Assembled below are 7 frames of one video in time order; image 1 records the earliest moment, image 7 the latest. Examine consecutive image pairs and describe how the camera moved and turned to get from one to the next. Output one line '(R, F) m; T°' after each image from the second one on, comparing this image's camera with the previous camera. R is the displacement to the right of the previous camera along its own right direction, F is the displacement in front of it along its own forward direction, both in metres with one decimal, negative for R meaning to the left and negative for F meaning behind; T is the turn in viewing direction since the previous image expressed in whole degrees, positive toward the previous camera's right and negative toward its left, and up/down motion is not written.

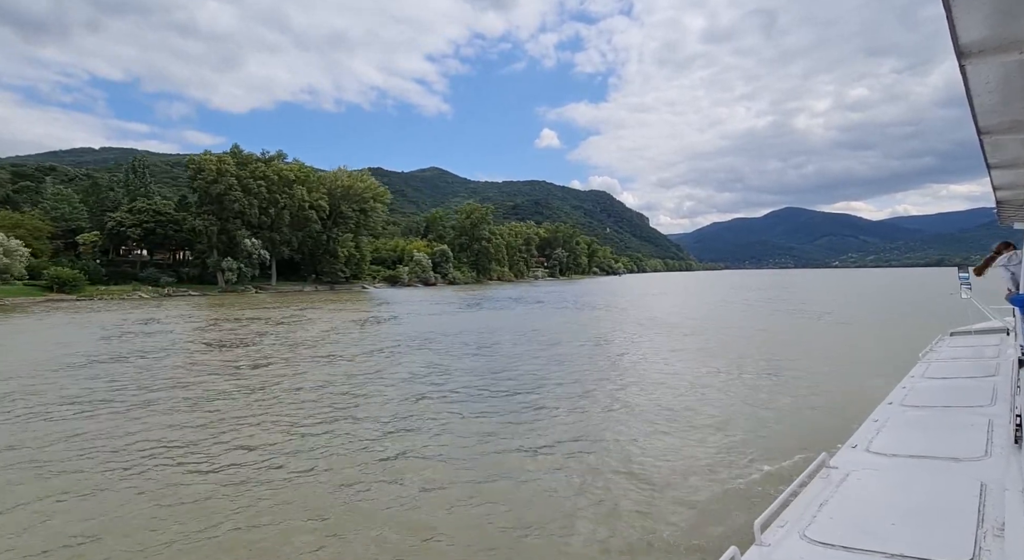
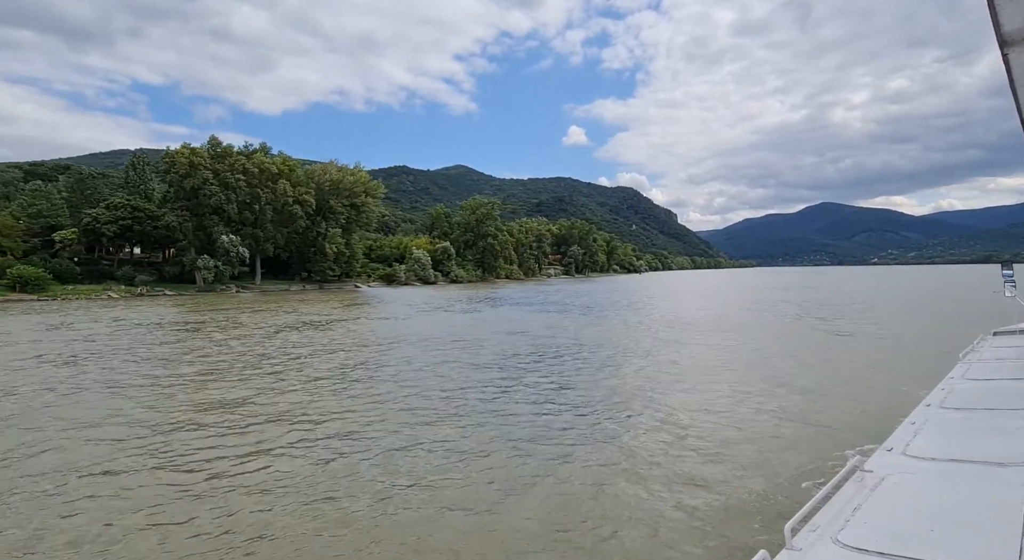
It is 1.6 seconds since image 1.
(+1.8, +2.2) m; -3°
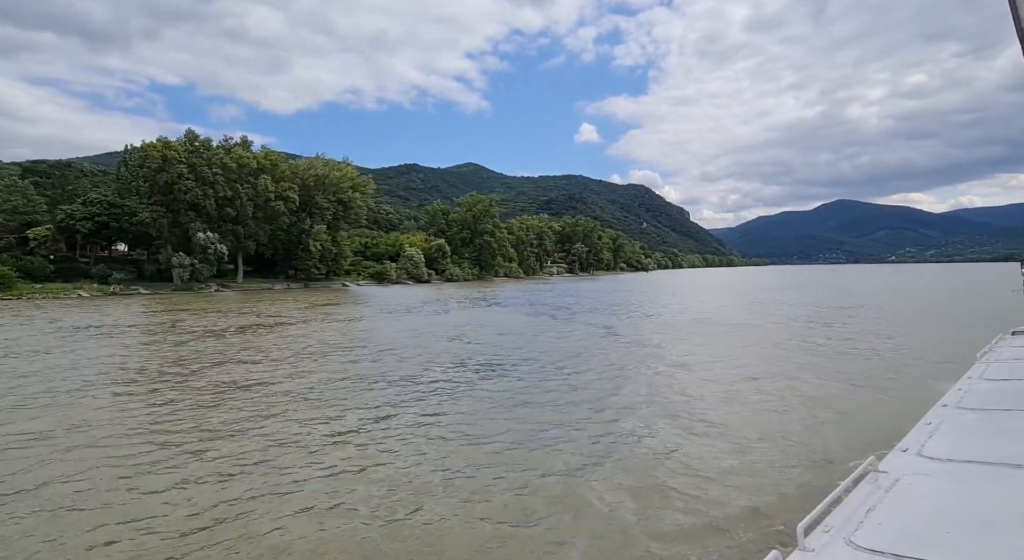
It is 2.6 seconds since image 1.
(+1.2, +1.3) m; -1°
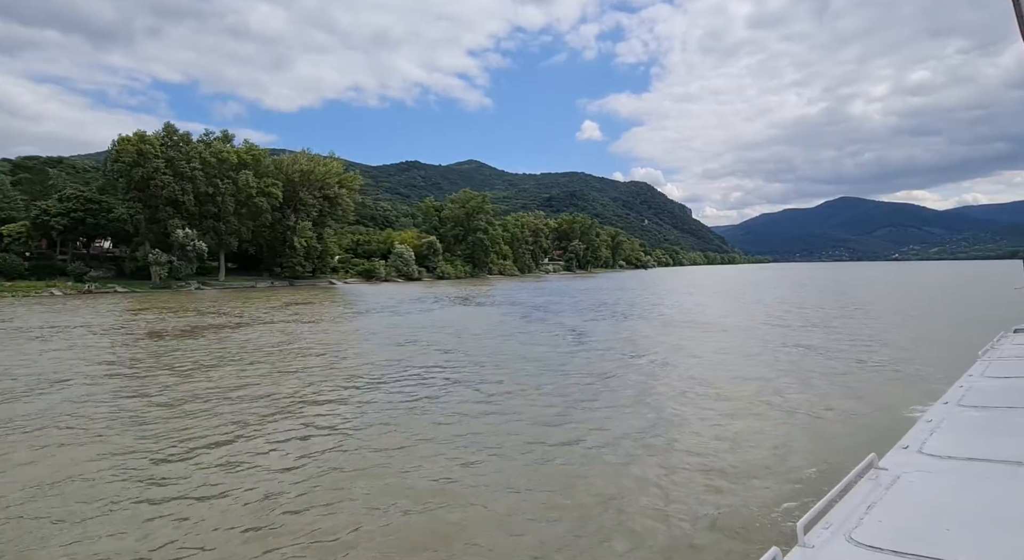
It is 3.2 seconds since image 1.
(+0.7, +0.8) m; 0°
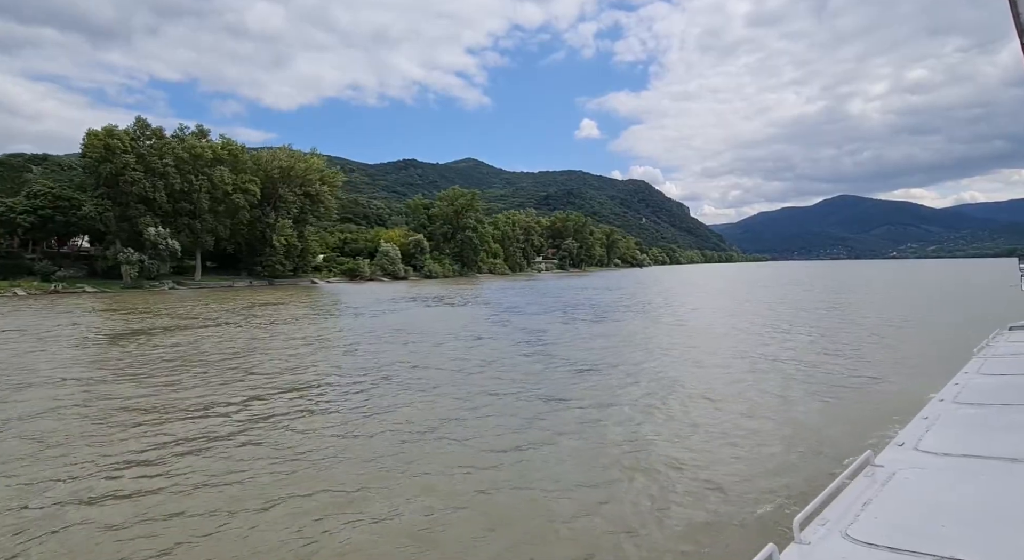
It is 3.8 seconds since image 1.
(+0.7, +0.9) m; 0°
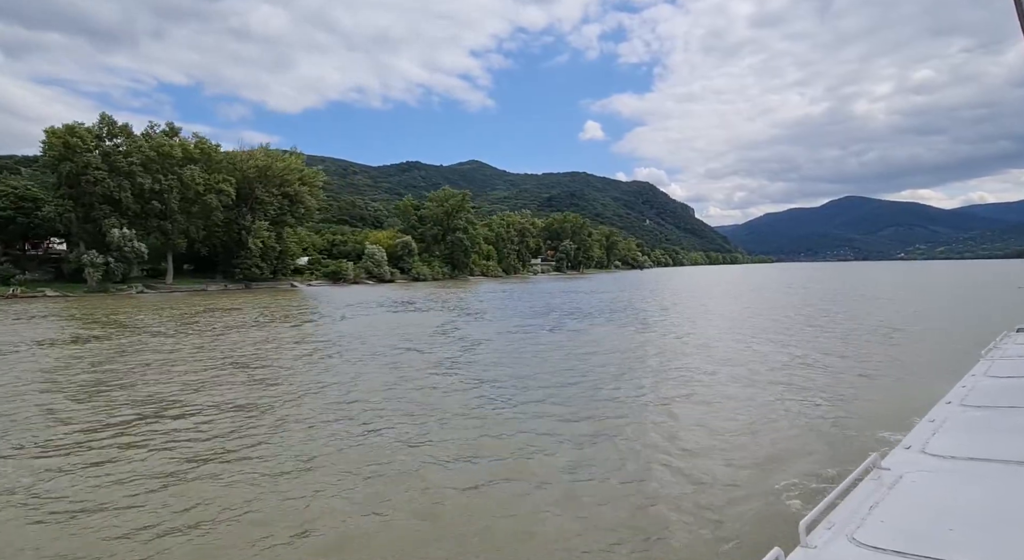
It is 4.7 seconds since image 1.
(+1.0, +1.3) m; 0°
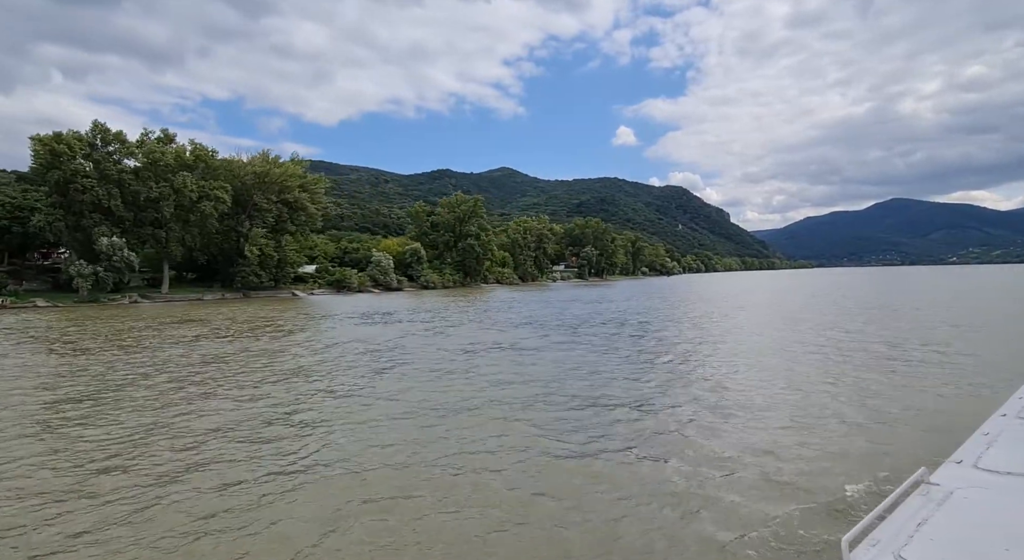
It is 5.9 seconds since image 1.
(+1.5, +1.4) m; -3°
